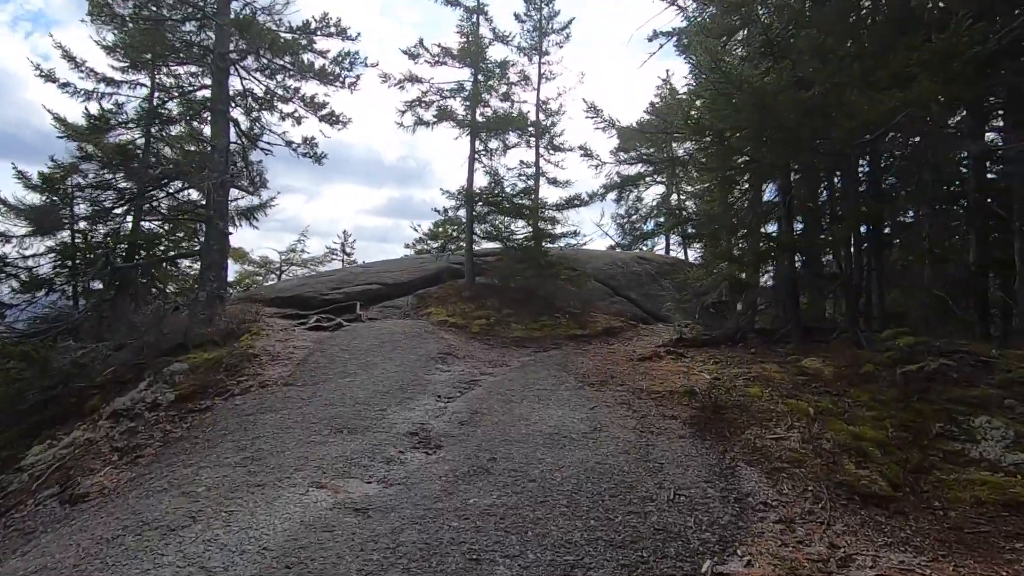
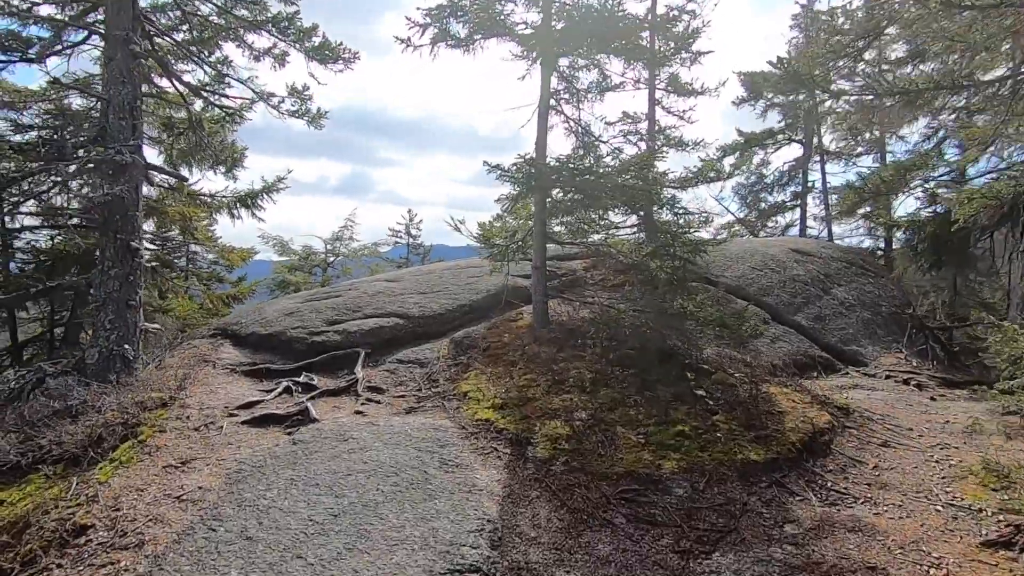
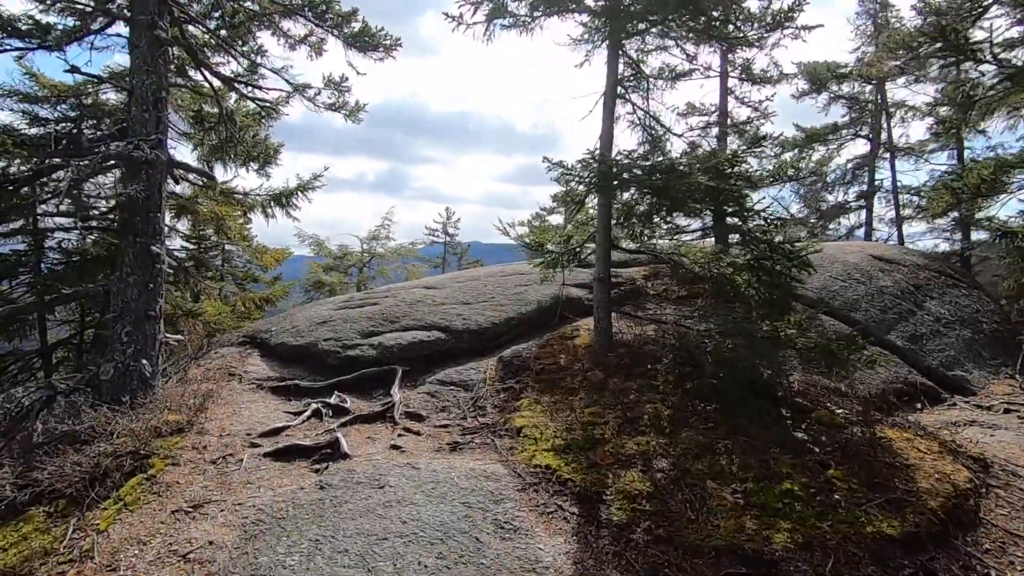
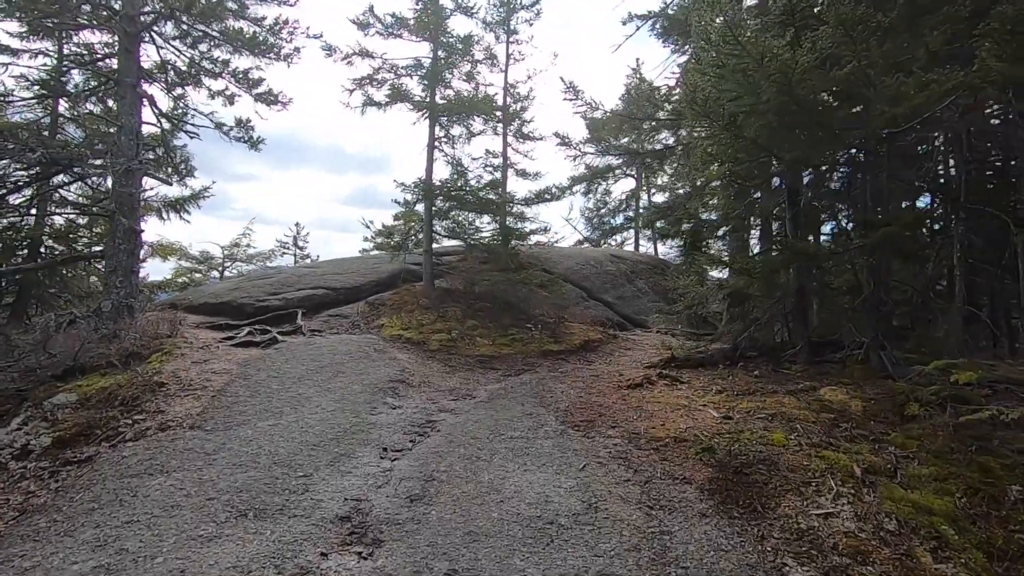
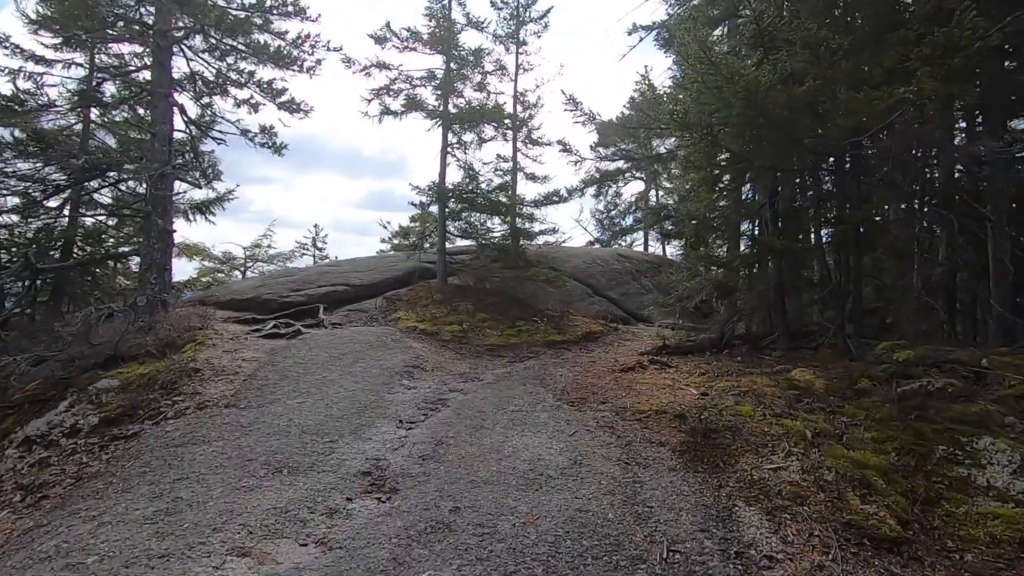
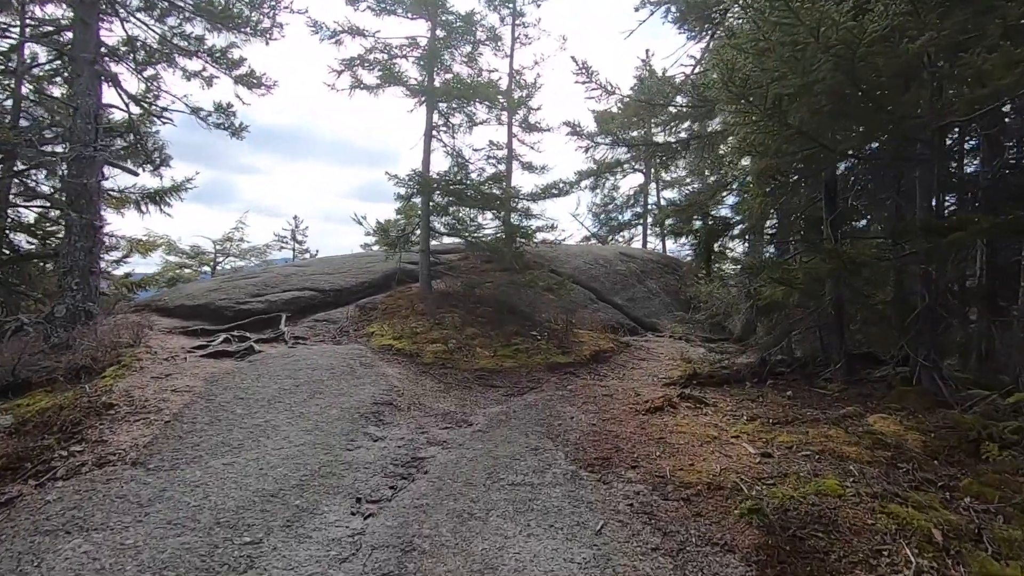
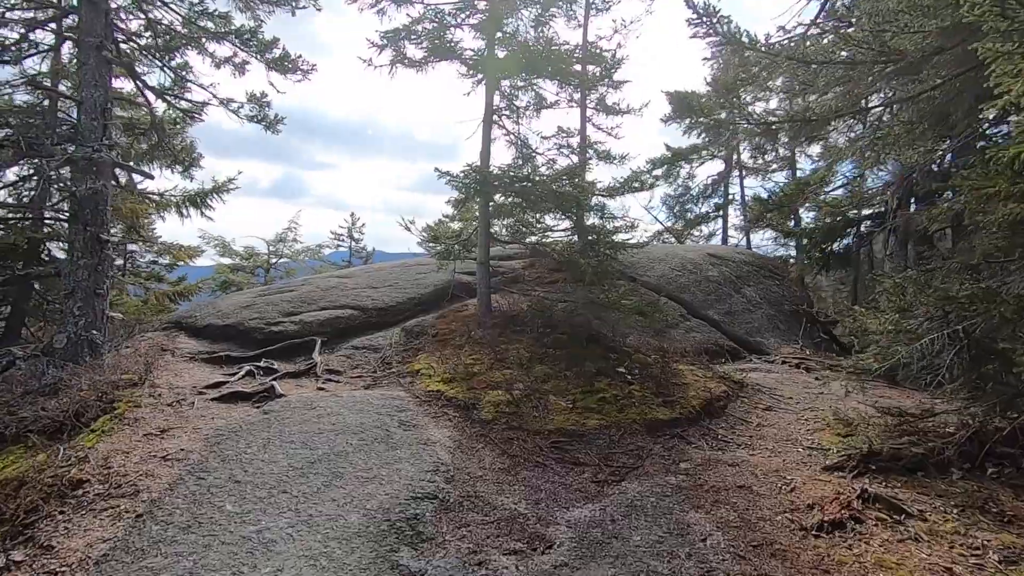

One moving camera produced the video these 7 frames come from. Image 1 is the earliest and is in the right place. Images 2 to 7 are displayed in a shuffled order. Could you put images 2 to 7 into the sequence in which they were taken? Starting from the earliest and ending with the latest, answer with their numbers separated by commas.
5, 4, 6, 7, 2, 3
